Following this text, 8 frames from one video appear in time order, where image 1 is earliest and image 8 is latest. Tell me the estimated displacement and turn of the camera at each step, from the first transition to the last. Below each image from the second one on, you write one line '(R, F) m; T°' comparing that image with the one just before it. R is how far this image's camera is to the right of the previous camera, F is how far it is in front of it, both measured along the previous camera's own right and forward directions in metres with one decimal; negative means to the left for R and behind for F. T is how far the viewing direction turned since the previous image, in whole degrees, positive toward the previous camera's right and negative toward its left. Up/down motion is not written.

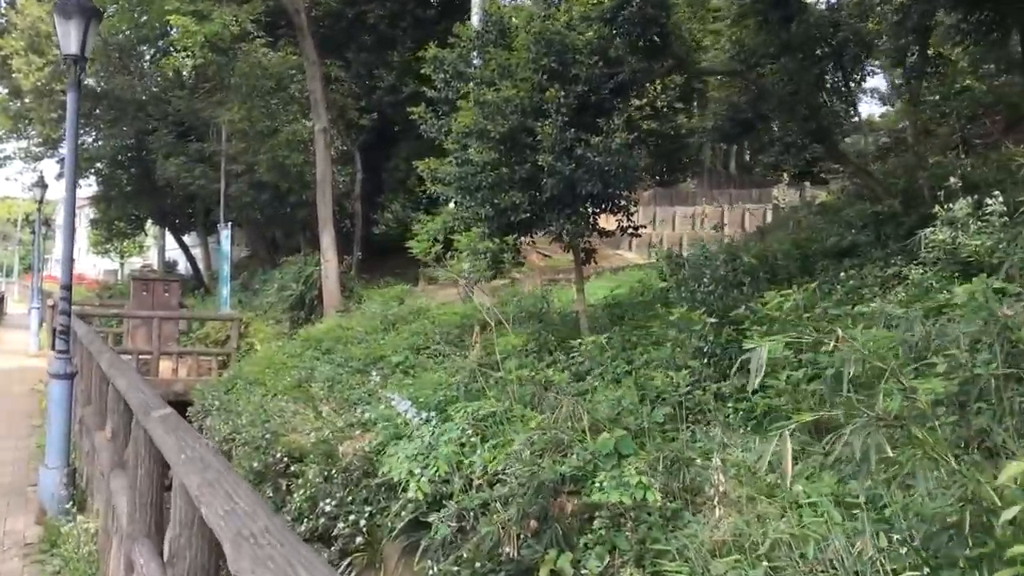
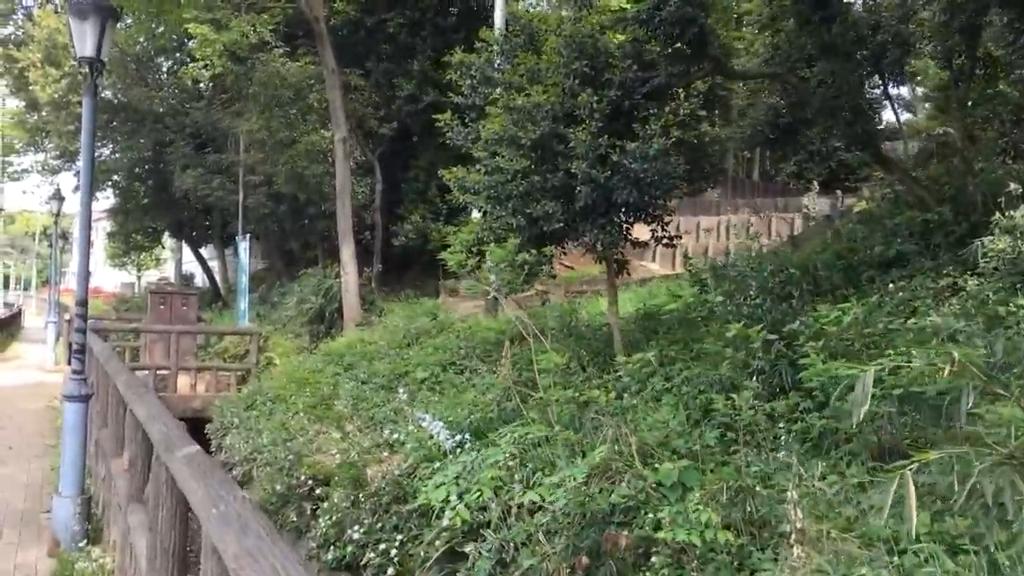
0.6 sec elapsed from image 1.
(-0.1, +0.3) m; -1°
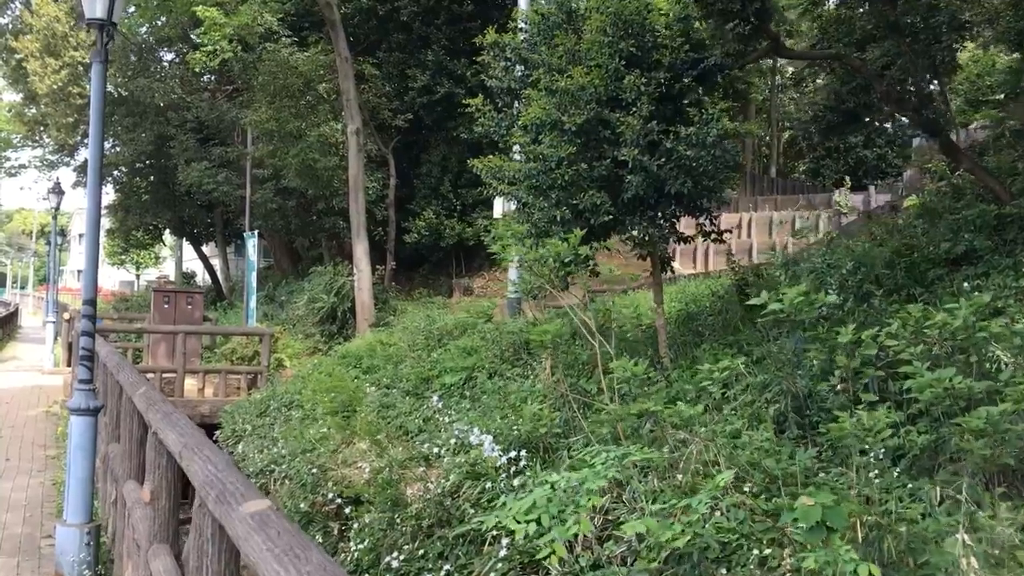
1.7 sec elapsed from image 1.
(-0.3, +0.6) m; 0°
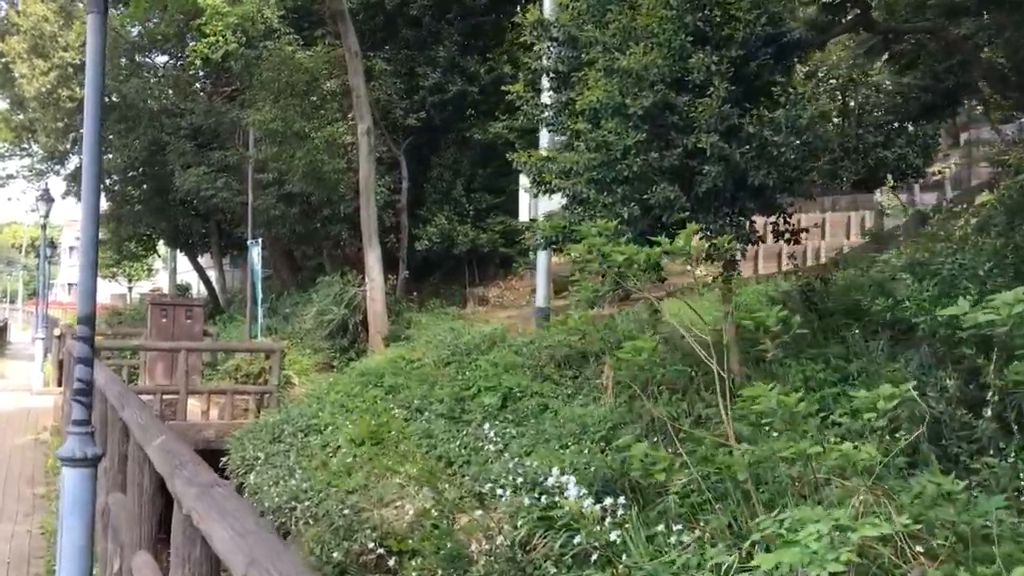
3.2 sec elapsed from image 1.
(-0.4, +0.9) m; 0°
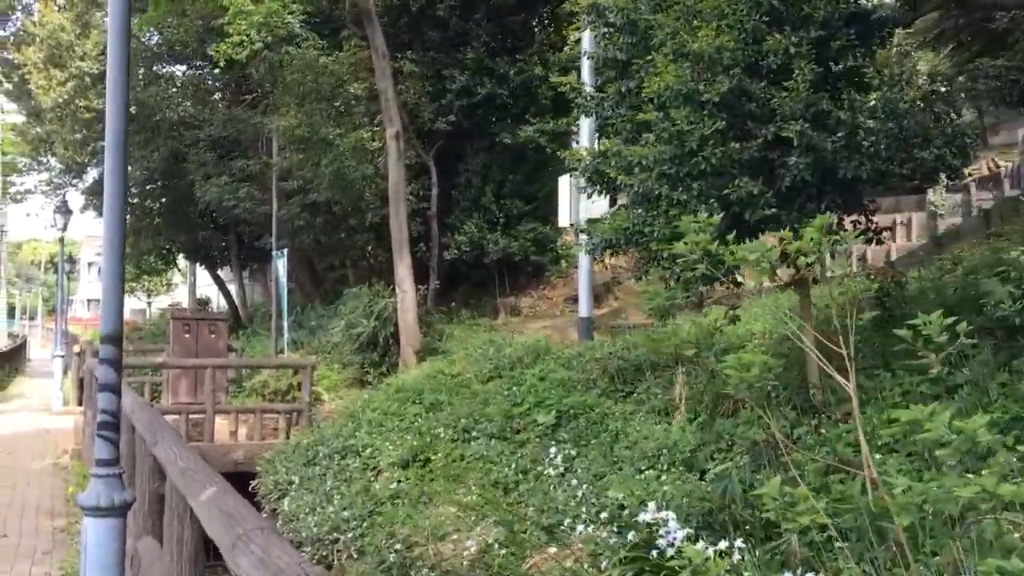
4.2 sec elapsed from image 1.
(-0.3, +0.6) m; -1°
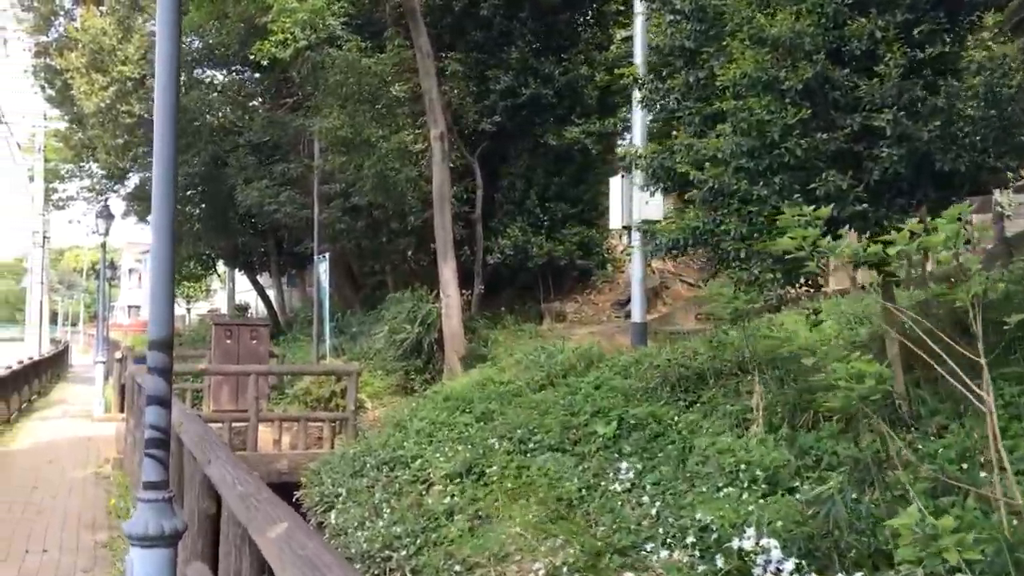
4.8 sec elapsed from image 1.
(-0.2, +0.4) m; -2°
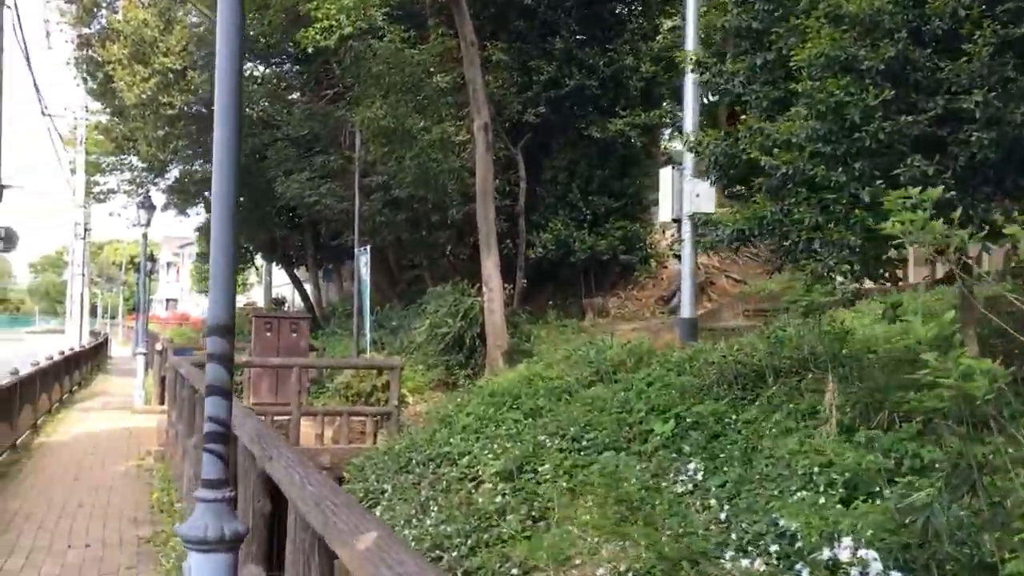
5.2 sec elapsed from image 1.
(-0.2, +0.2) m; -2°
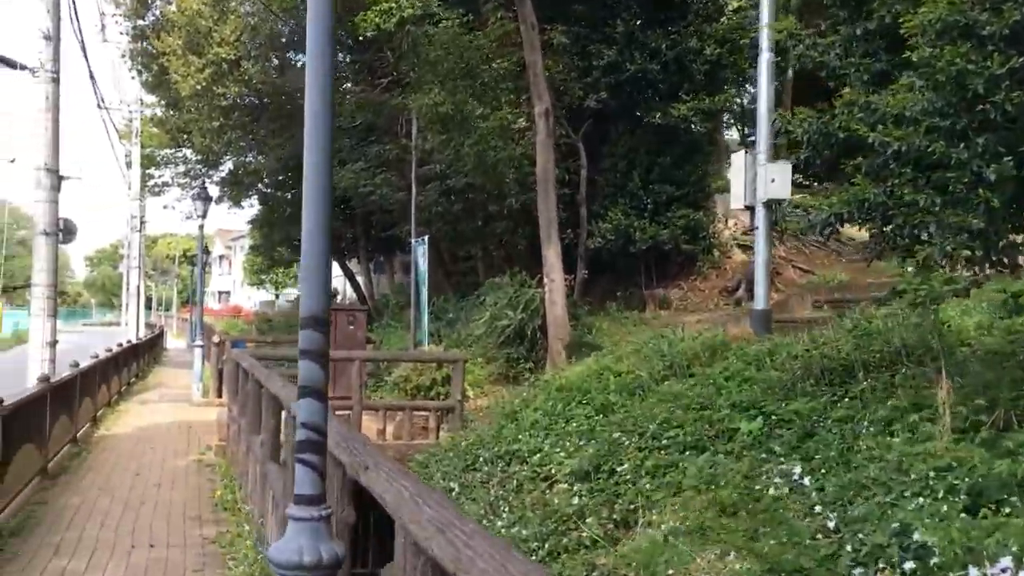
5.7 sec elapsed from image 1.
(-0.2, +0.3) m; -3°
